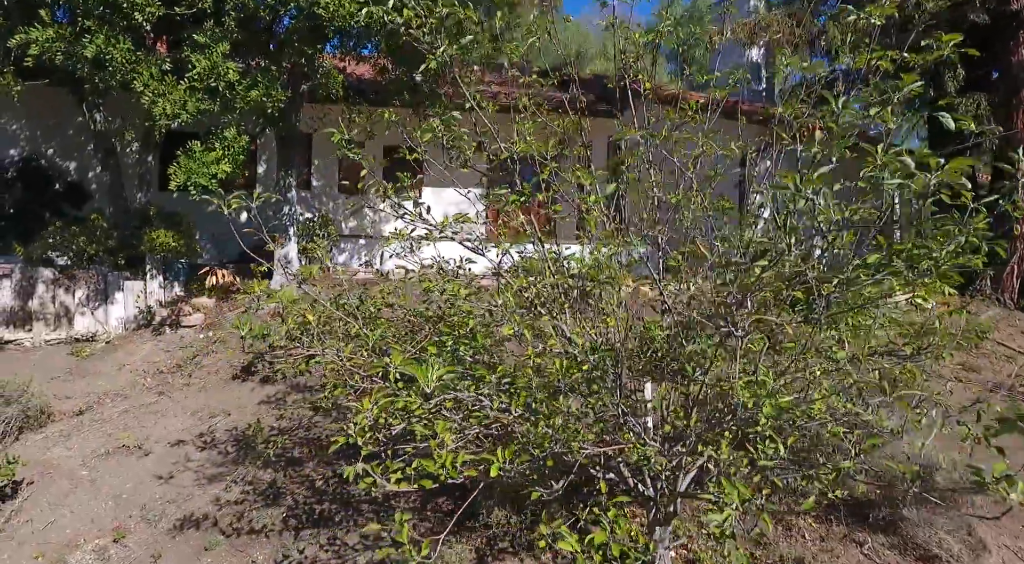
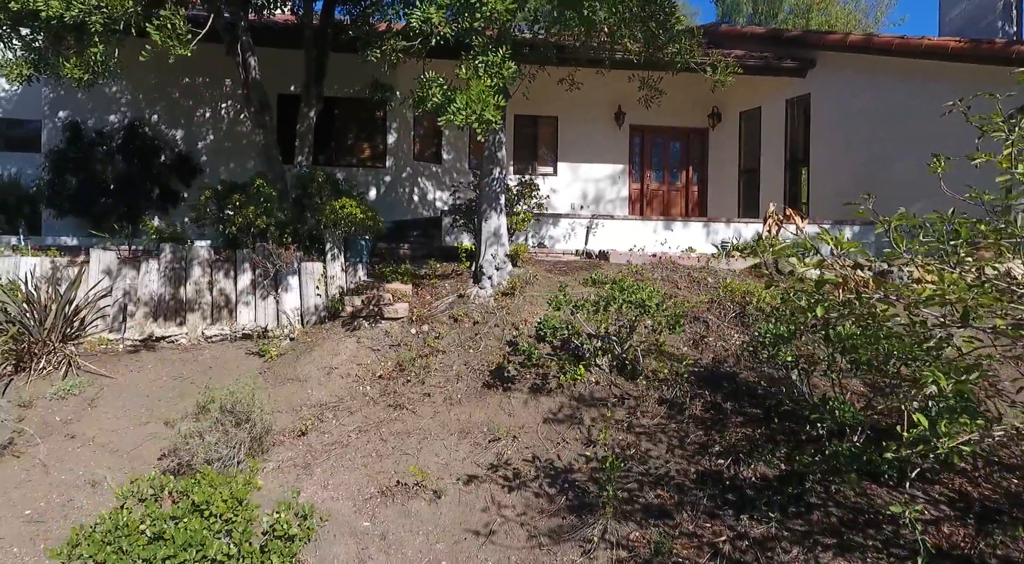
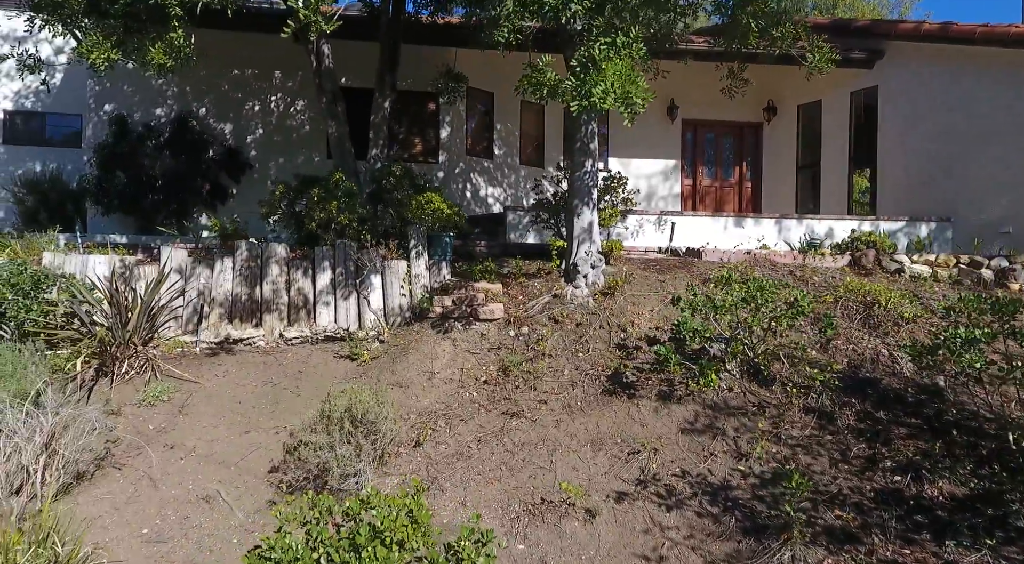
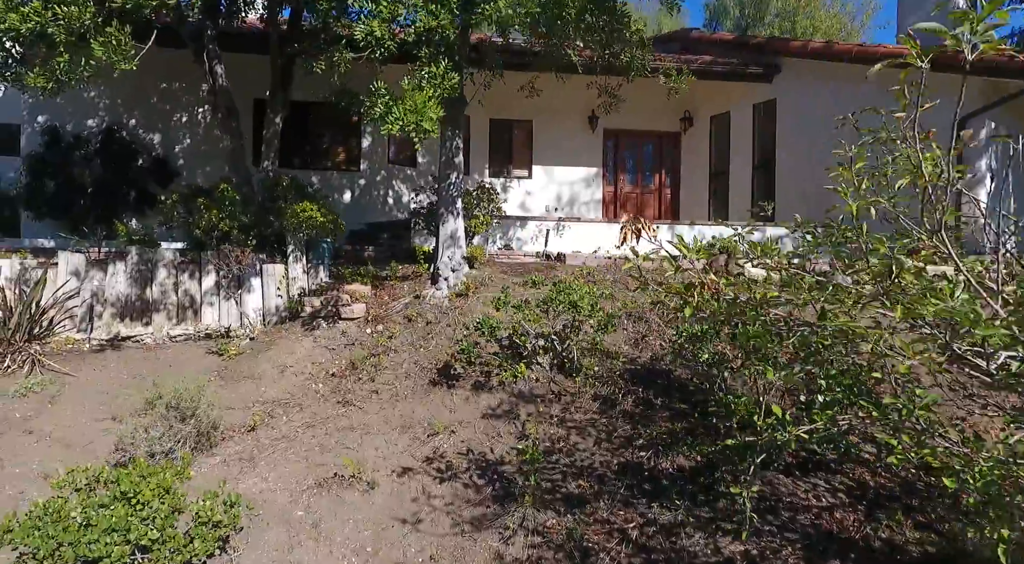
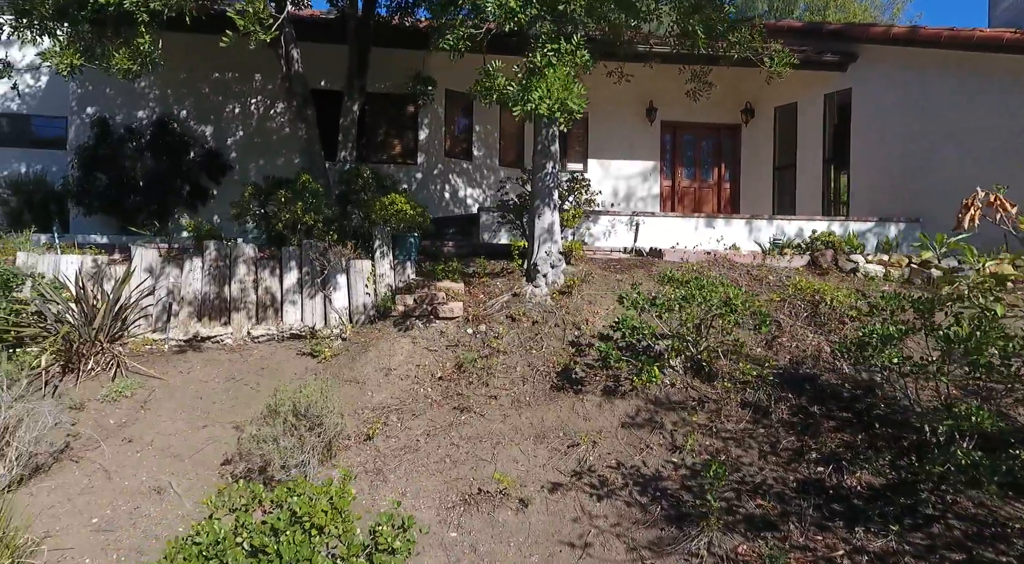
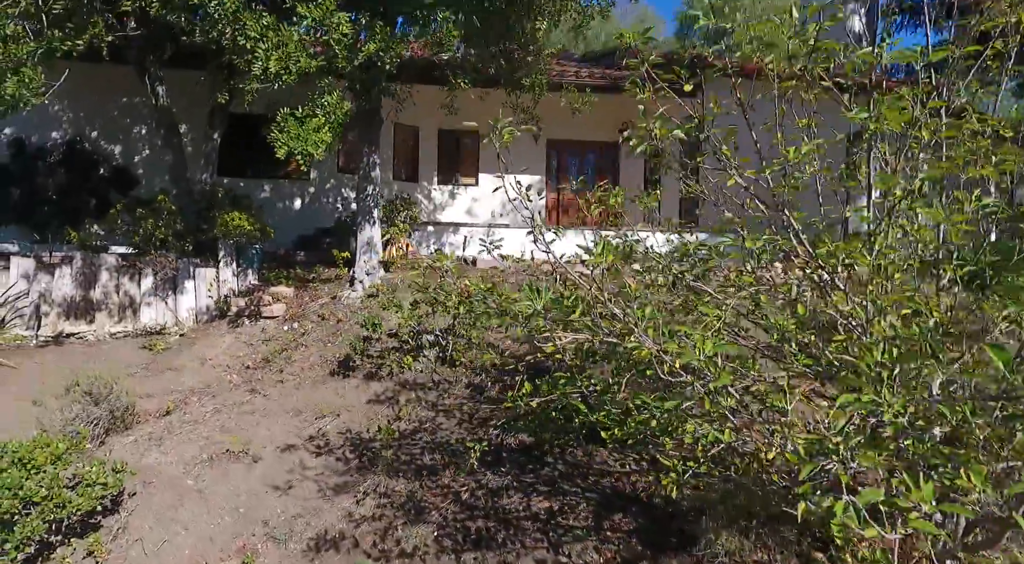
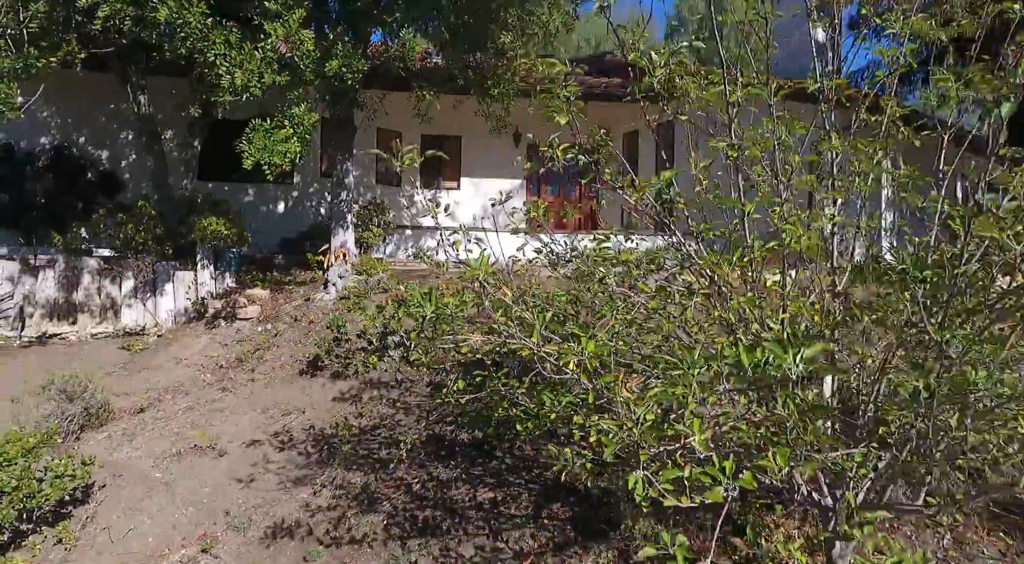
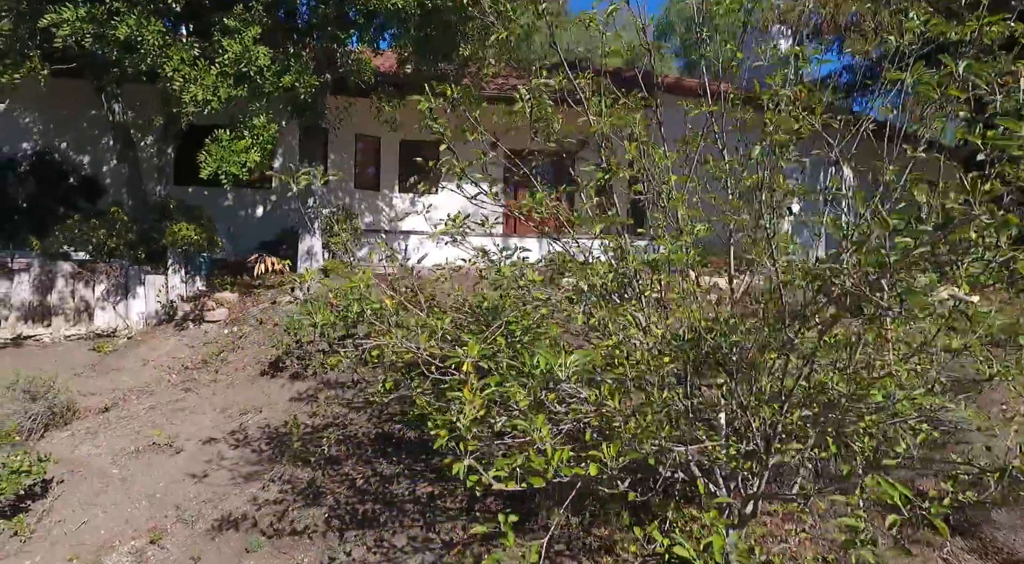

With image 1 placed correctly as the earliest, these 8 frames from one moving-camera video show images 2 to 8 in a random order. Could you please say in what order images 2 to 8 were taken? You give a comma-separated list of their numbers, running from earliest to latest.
8, 7, 6, 4, 2, 5, 3
